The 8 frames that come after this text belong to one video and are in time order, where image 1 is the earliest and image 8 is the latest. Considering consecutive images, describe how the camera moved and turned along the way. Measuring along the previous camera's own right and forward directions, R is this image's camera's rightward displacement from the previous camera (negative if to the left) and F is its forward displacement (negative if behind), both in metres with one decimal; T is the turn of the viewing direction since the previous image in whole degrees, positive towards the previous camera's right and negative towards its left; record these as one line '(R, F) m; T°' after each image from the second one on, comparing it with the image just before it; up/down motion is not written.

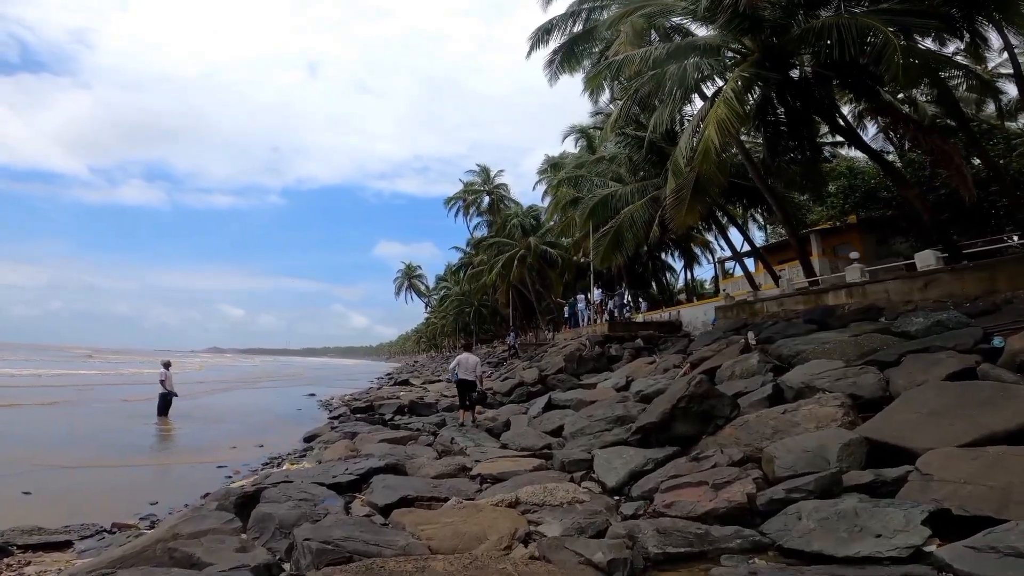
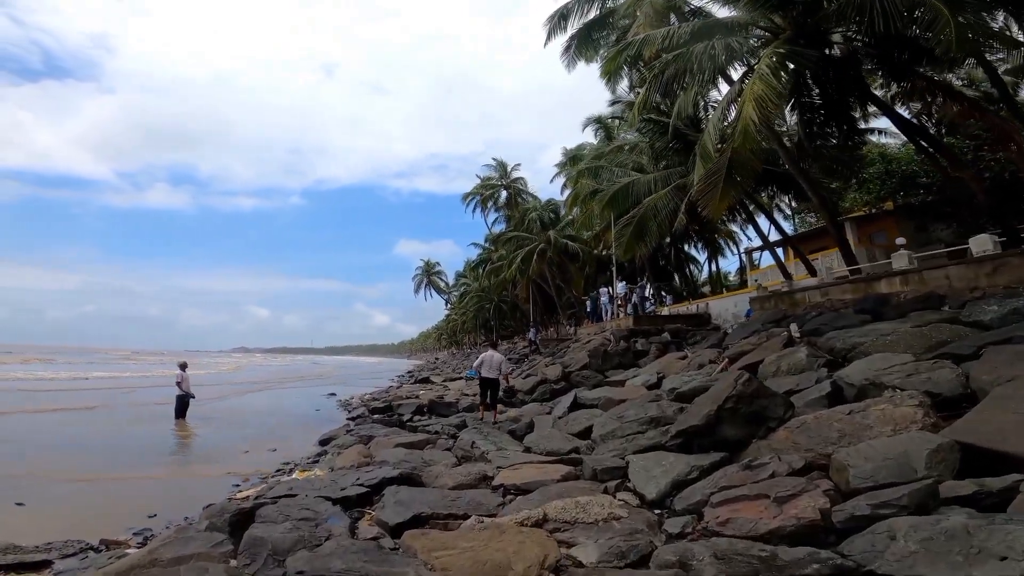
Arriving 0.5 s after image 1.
(0.0, +0.6) m; -2°
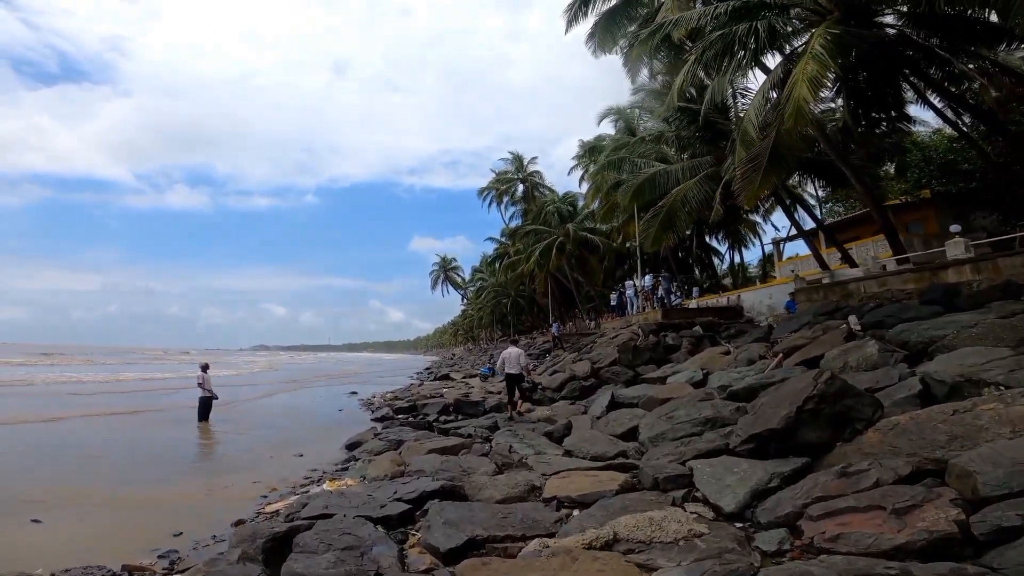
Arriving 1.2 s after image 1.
(-0.3, +0.5) m; -1°
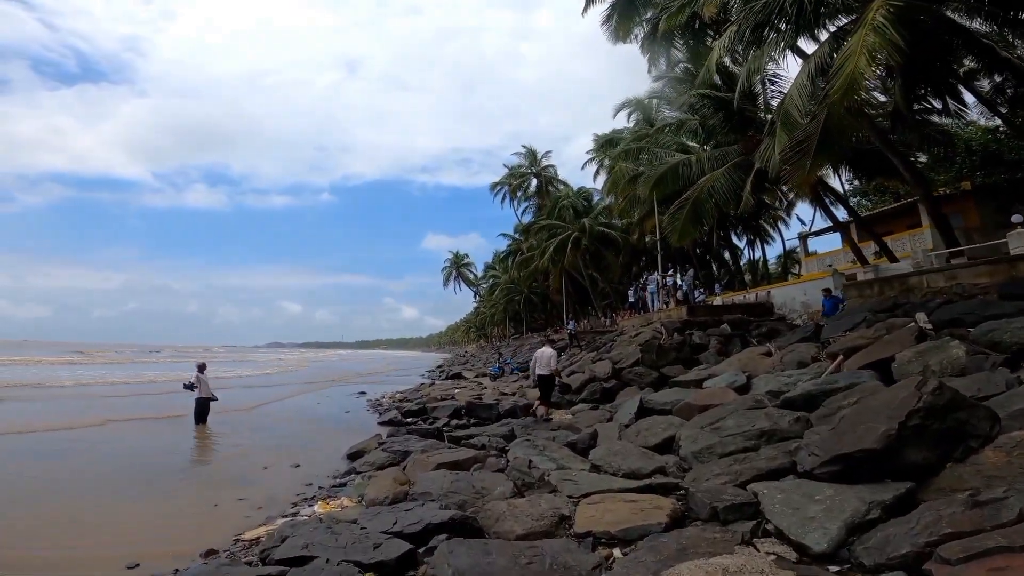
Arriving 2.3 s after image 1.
(-0.1, +0.9) m; -1°
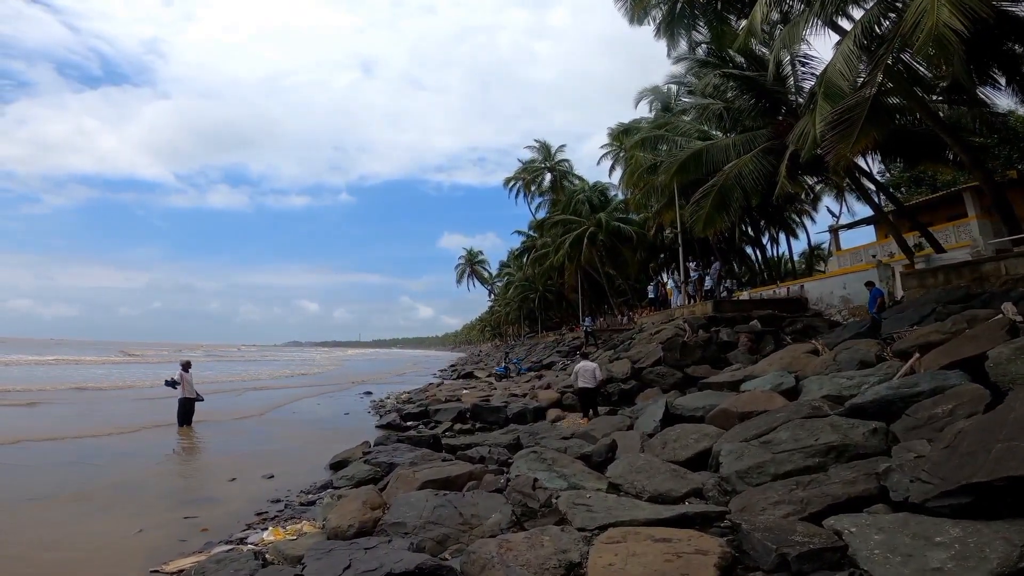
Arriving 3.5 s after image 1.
(+0.1, +1.1) m; -2°
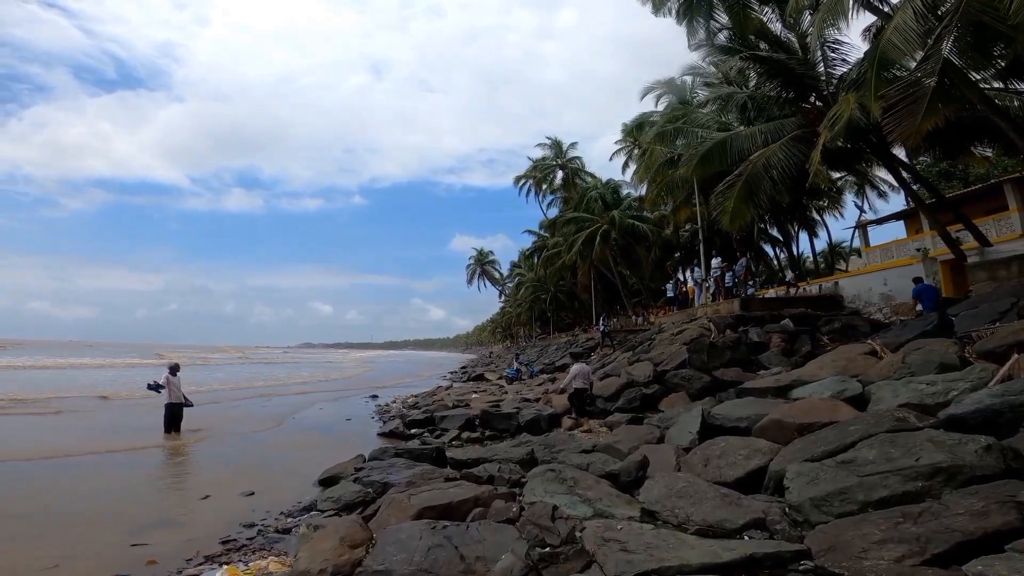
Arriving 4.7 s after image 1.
(0.0, +0.9) m; -1°
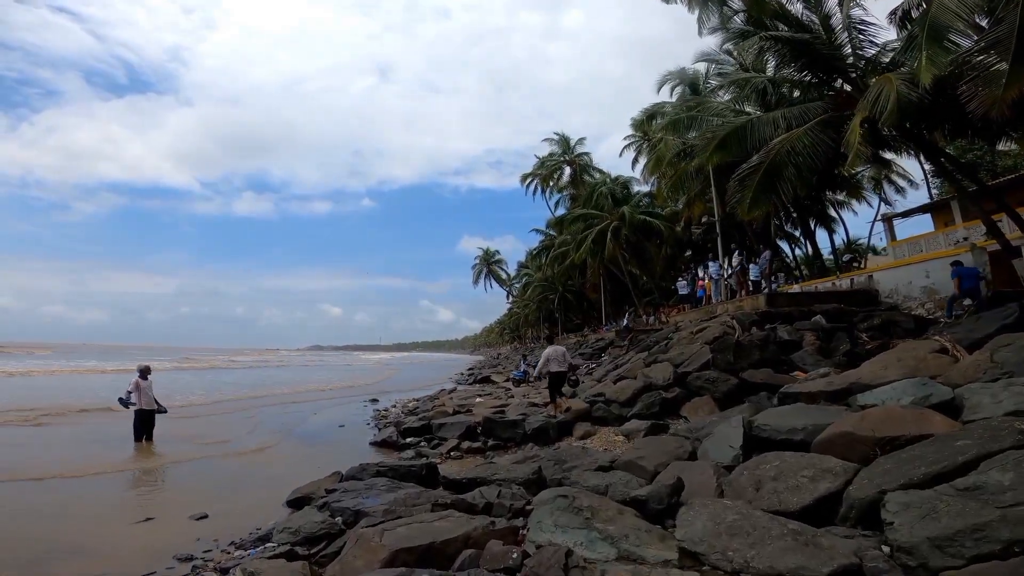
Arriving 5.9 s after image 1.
(0.0, +1.0) m; -1°
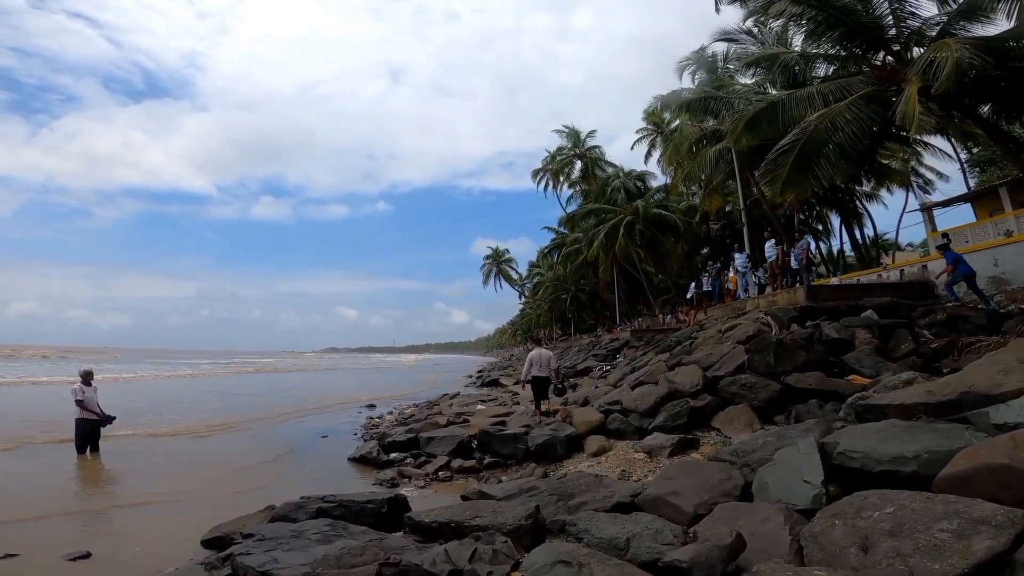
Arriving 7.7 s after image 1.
(+0.2, +1.4) m; -1°
